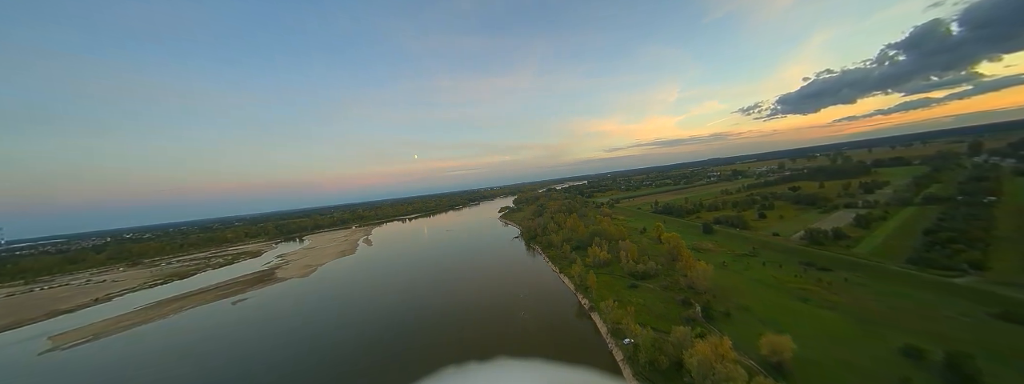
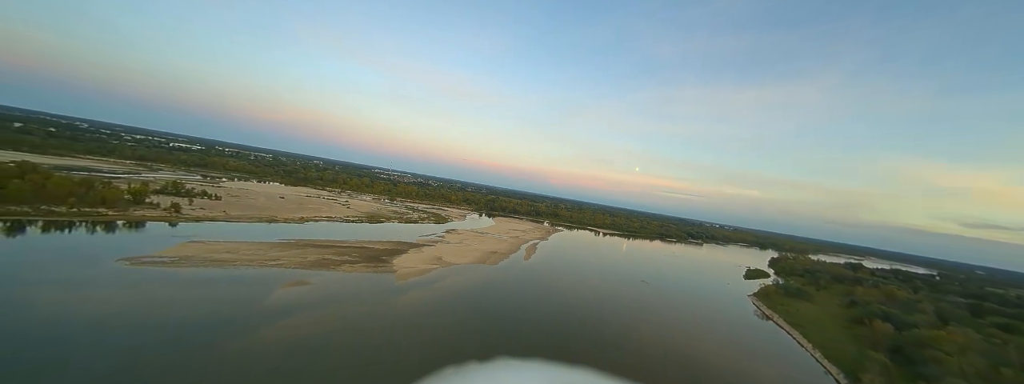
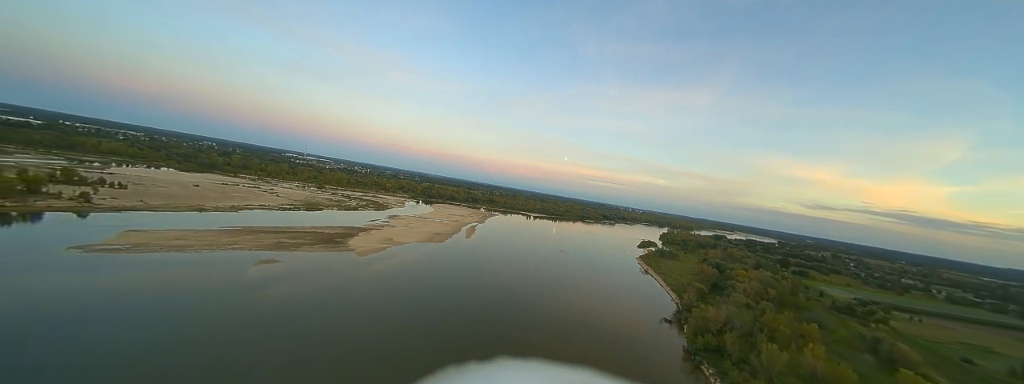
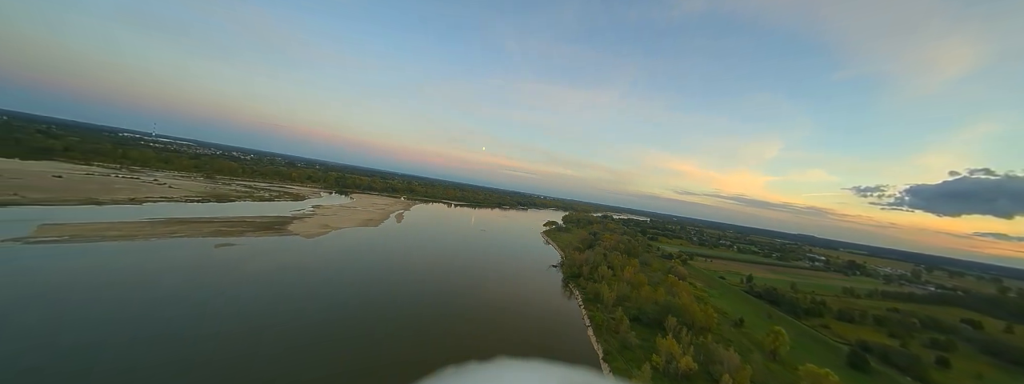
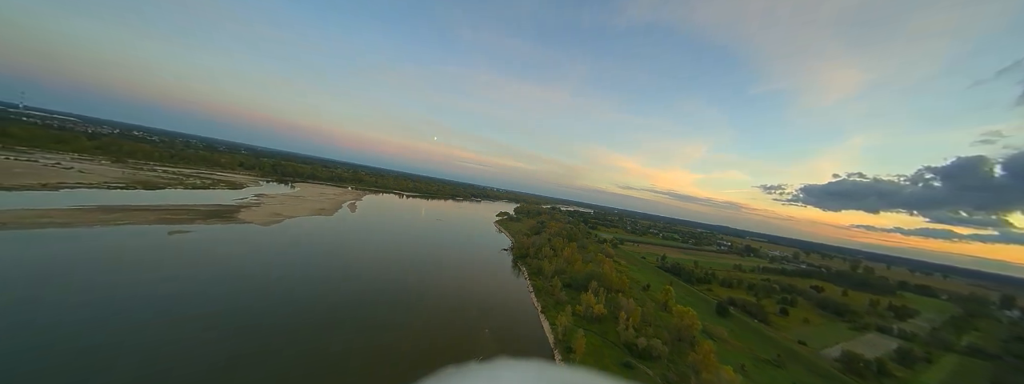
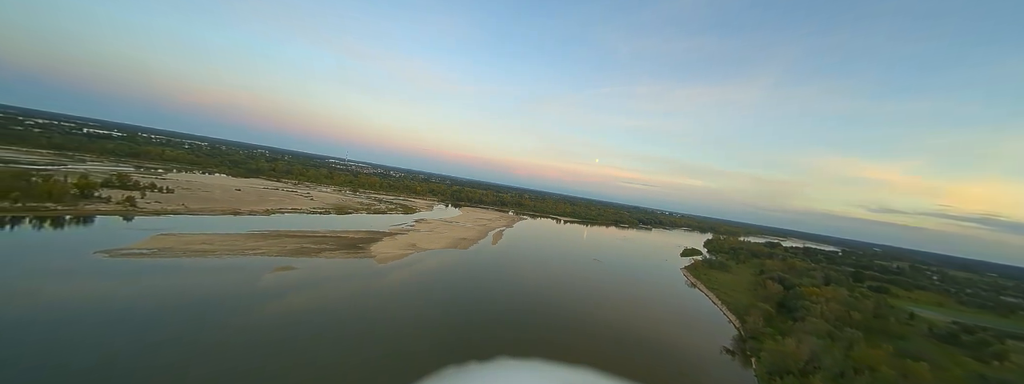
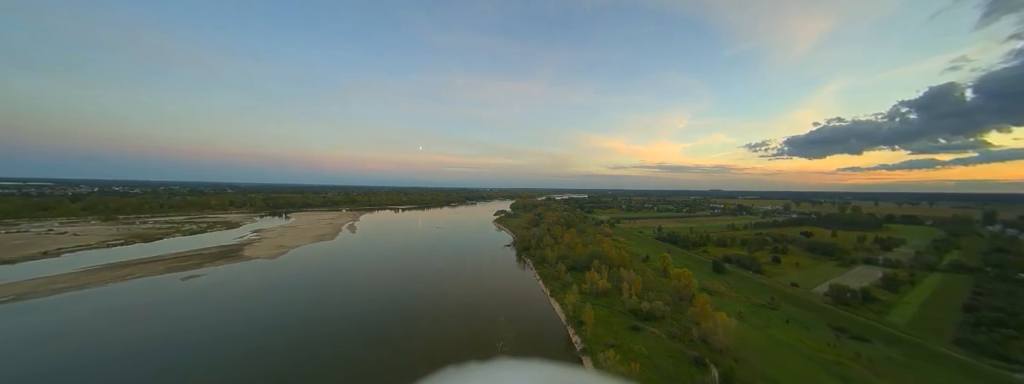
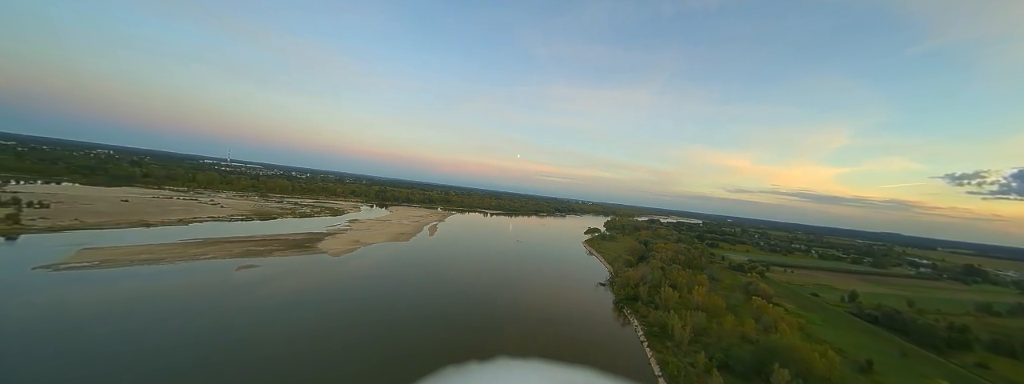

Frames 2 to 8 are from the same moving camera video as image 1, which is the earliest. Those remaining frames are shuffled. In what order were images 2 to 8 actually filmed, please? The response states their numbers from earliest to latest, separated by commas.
7, 5, 4, 8, 3, 6, 2
